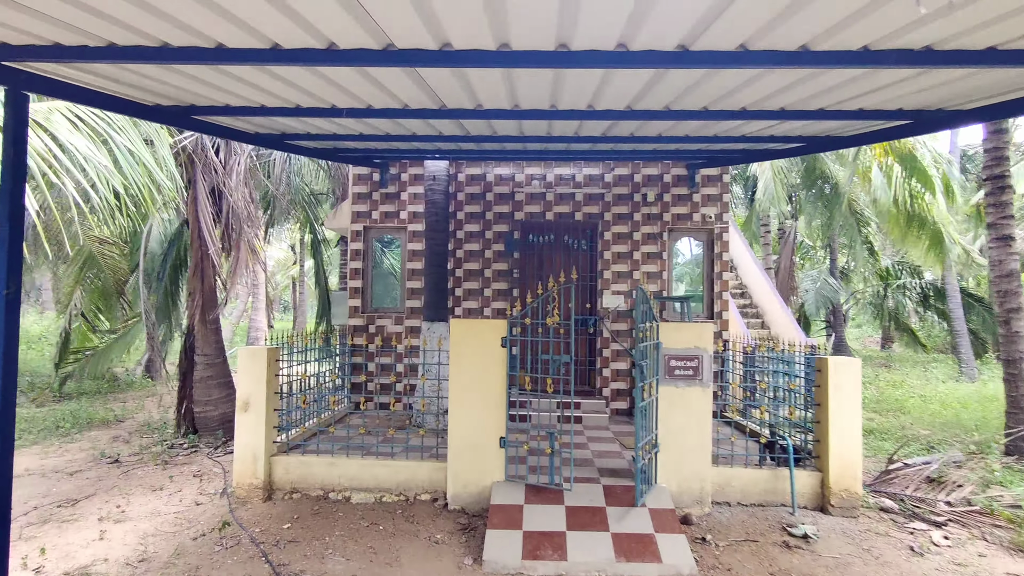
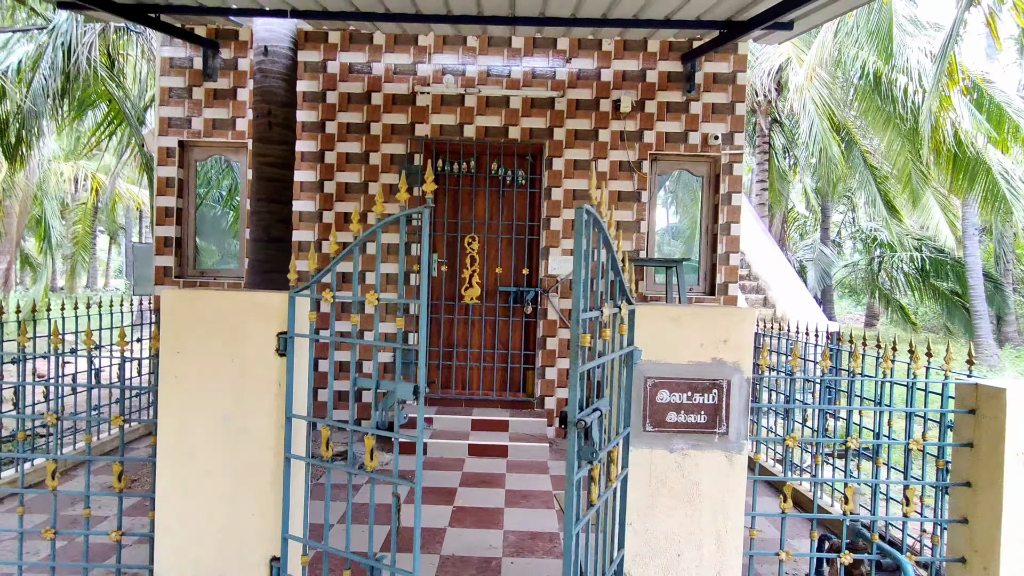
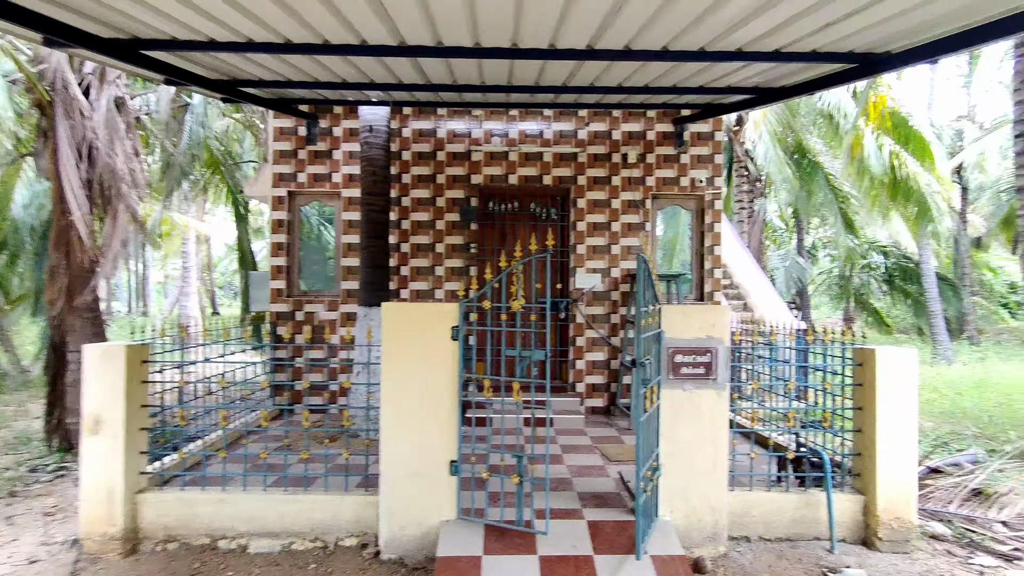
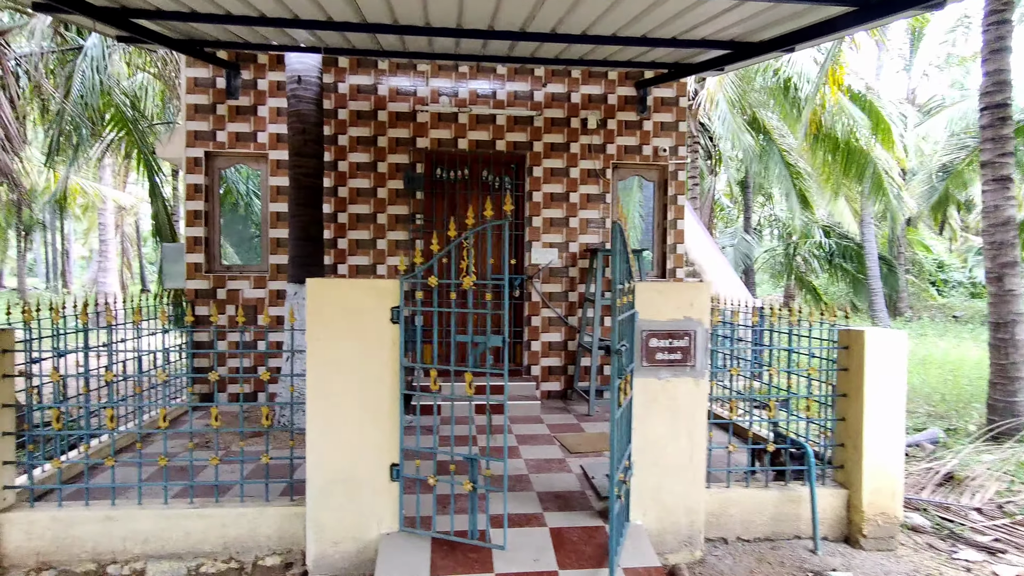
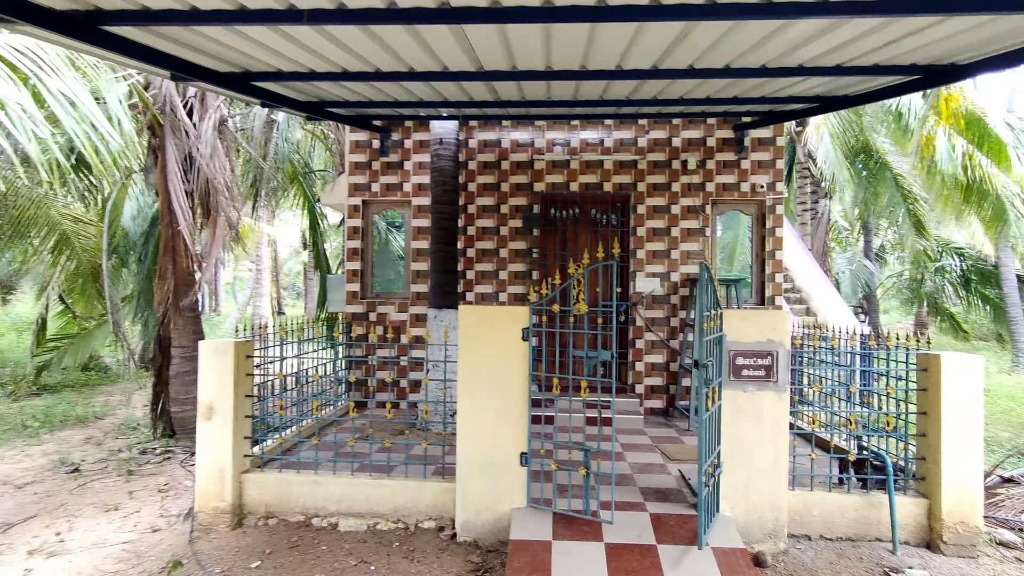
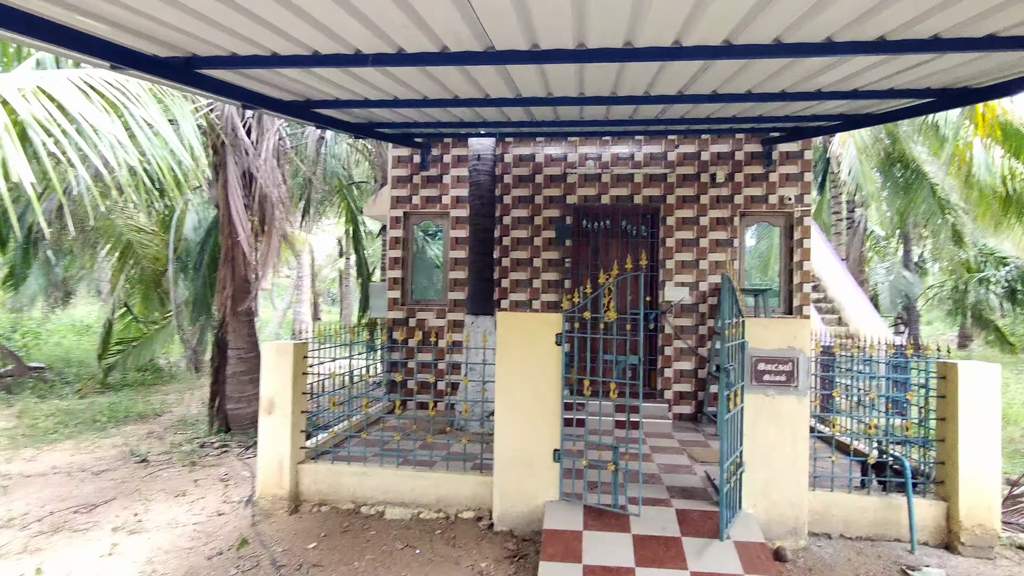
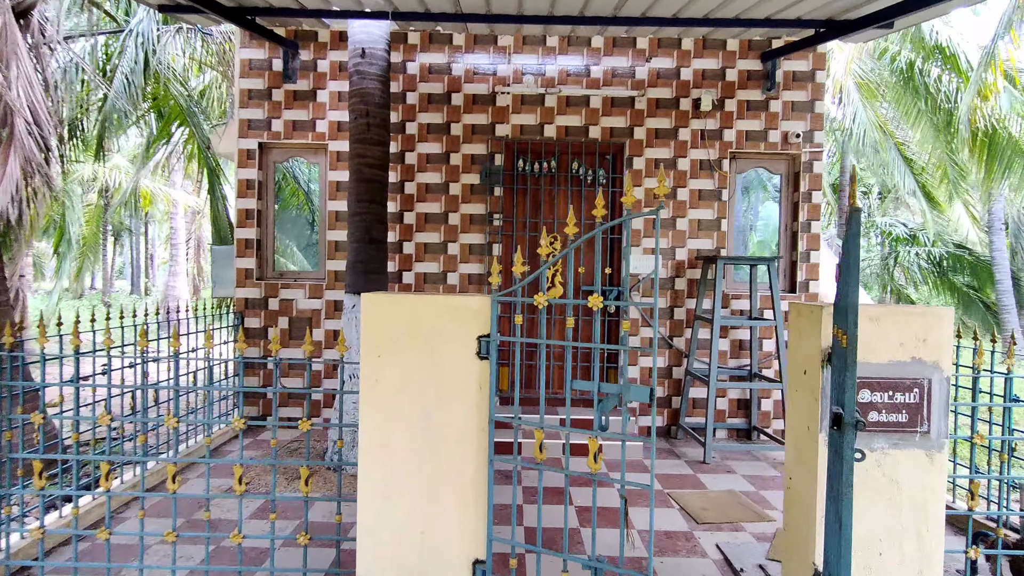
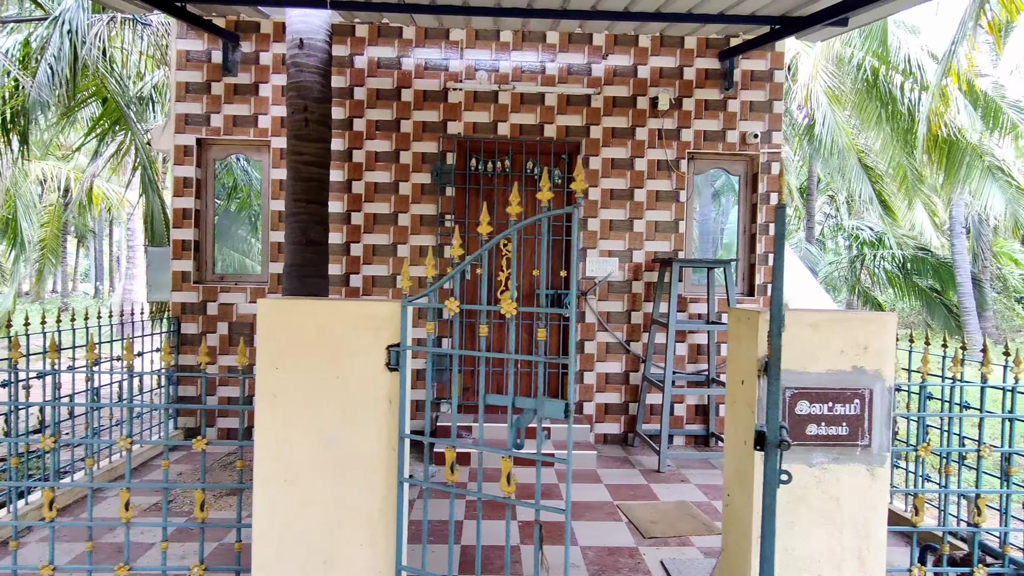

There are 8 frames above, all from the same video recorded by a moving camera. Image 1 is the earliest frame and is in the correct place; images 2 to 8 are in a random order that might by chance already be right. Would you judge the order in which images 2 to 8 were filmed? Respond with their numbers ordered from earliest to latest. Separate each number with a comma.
6, 5, 3, 4, 7, 8, 2
